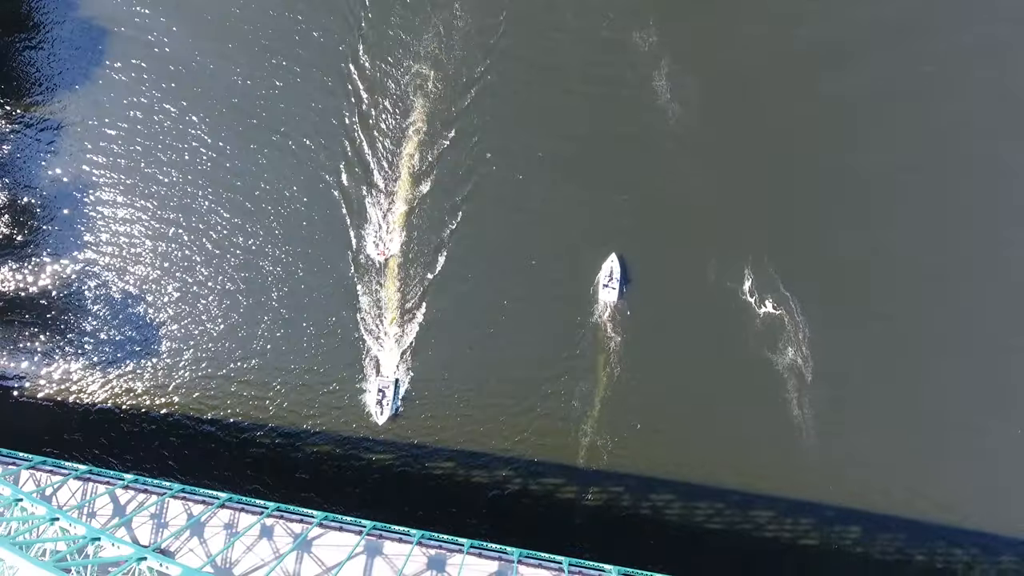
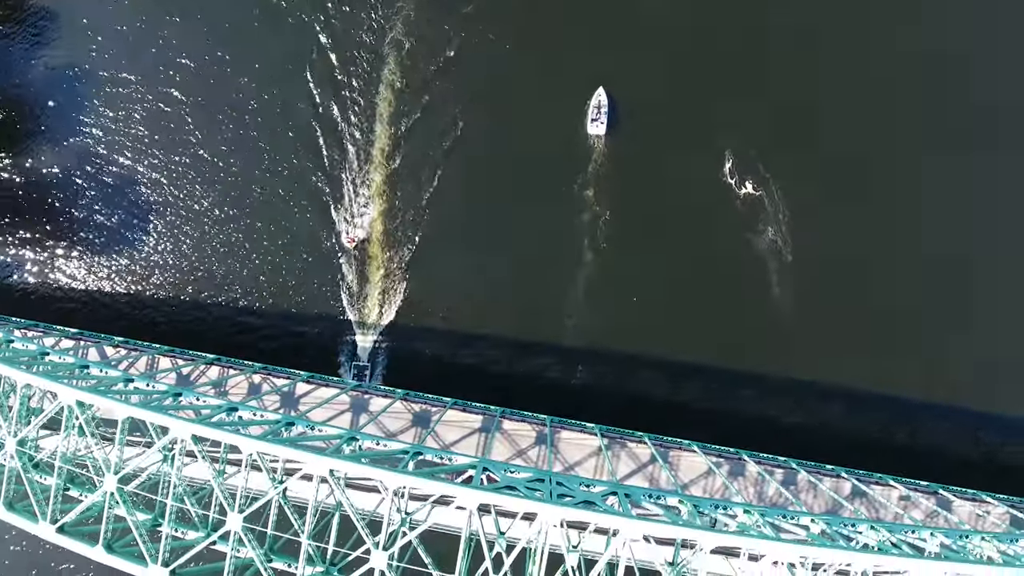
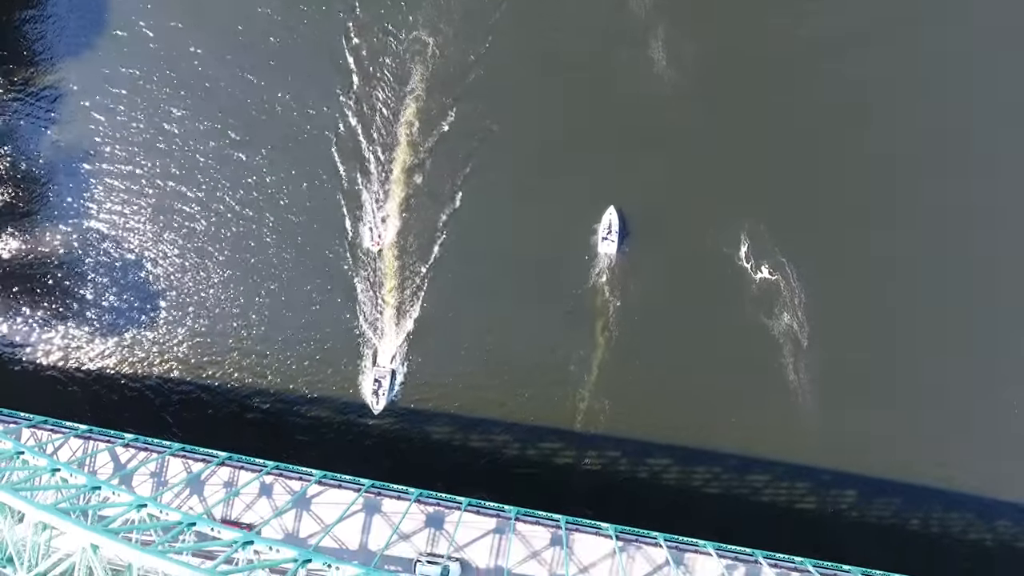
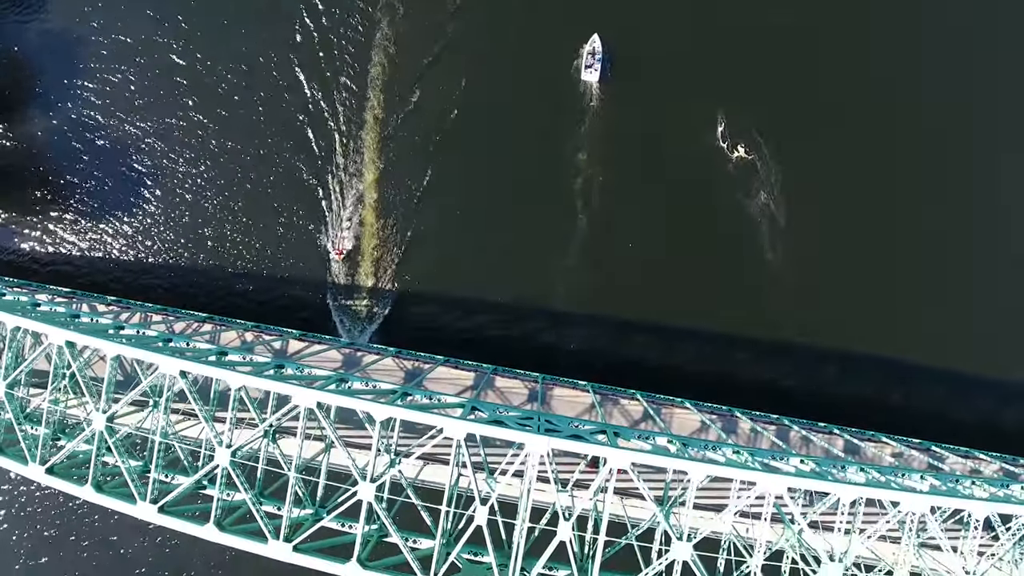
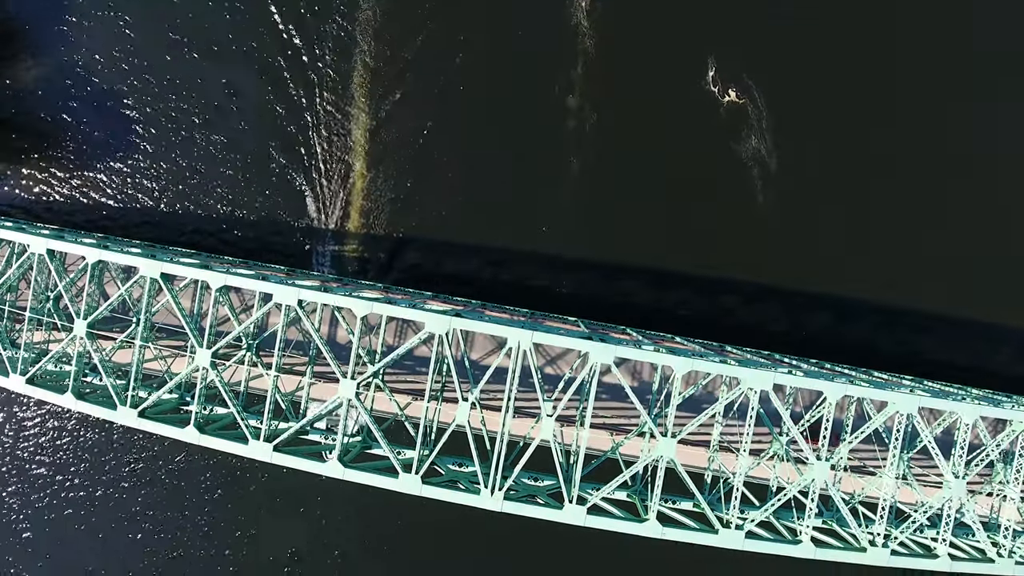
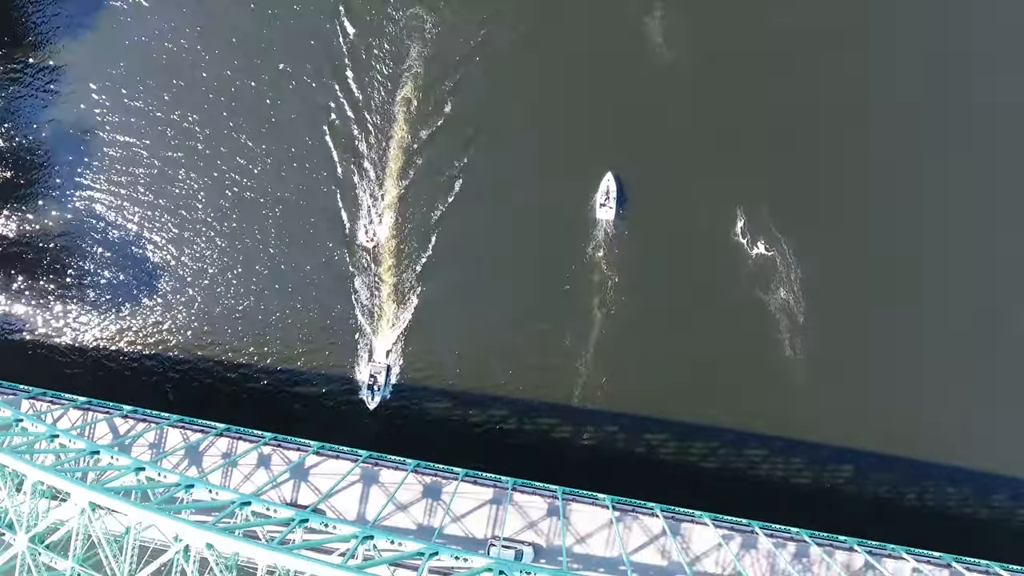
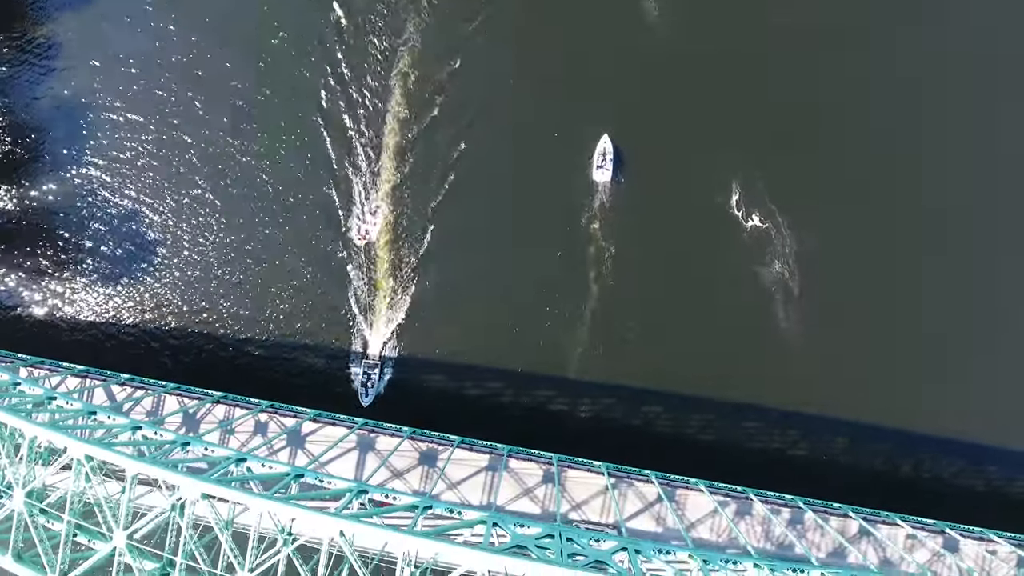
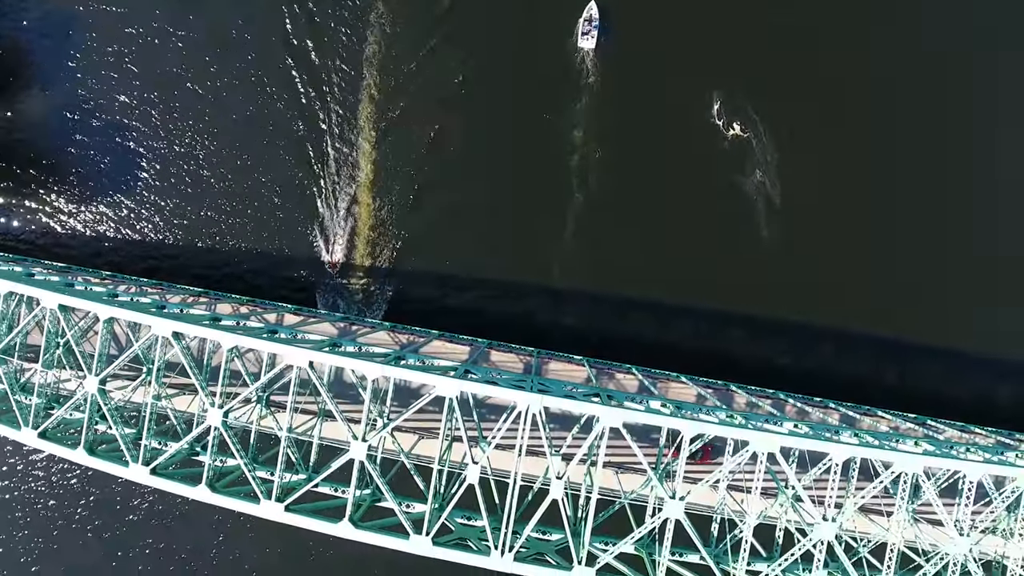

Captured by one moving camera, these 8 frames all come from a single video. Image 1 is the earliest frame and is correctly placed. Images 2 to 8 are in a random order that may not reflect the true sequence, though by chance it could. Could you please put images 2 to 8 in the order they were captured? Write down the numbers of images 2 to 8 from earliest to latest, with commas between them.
3, 6, 7, 2, 4, 8, 5
